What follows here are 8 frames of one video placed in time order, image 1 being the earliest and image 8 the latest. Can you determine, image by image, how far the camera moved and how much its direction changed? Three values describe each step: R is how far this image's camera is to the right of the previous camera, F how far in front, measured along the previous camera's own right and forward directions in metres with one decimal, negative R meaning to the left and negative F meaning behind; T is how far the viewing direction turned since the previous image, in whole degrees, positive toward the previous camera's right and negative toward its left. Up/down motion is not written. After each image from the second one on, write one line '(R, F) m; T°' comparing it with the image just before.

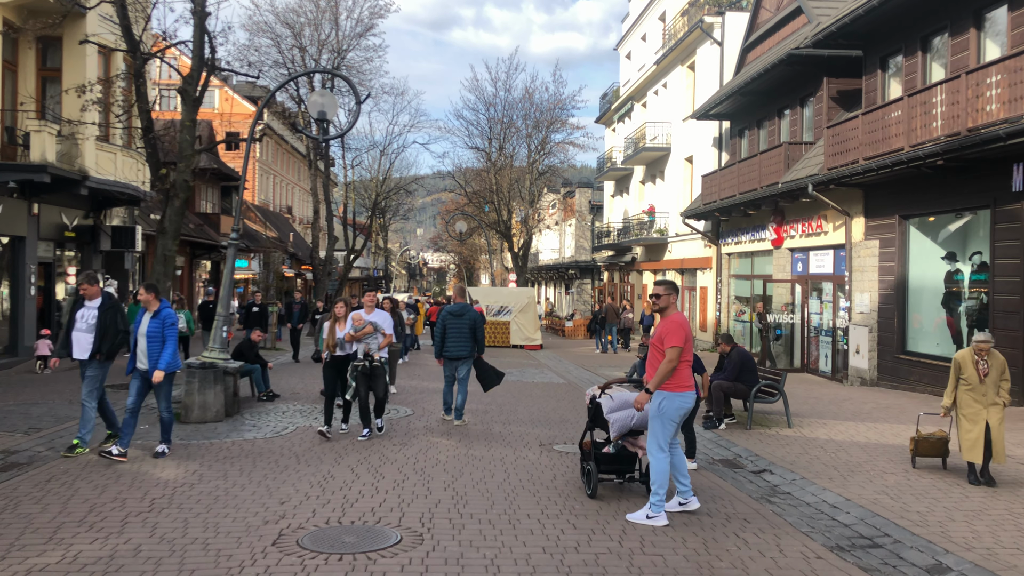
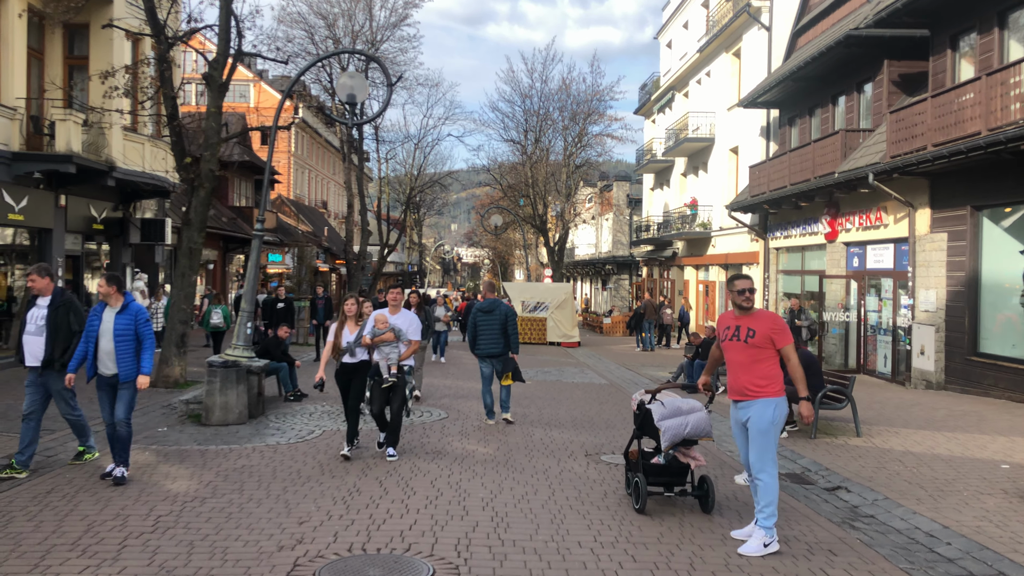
(-0.1, +0.8) m; -2°
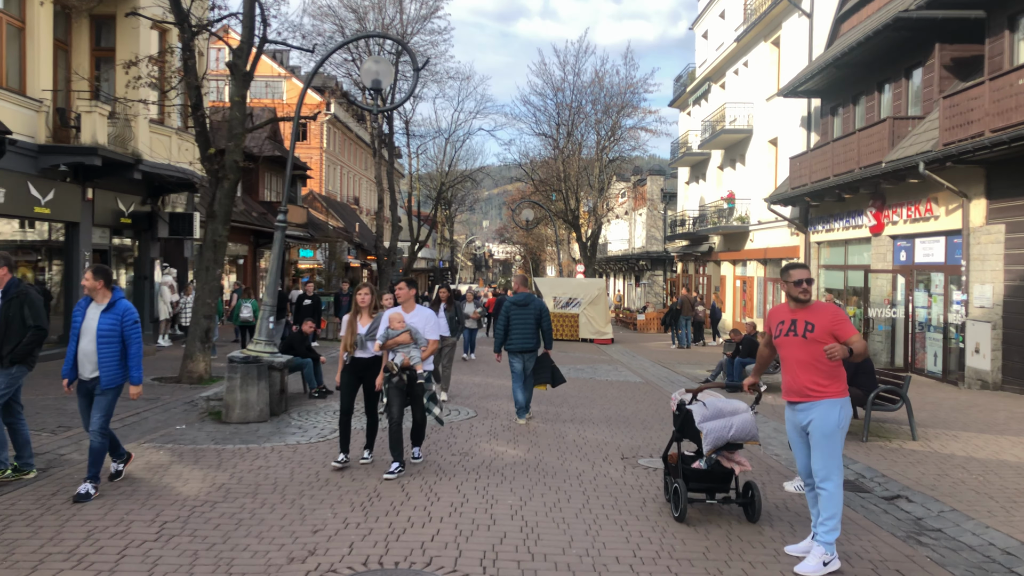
(0.0, +0.5) m; -2°
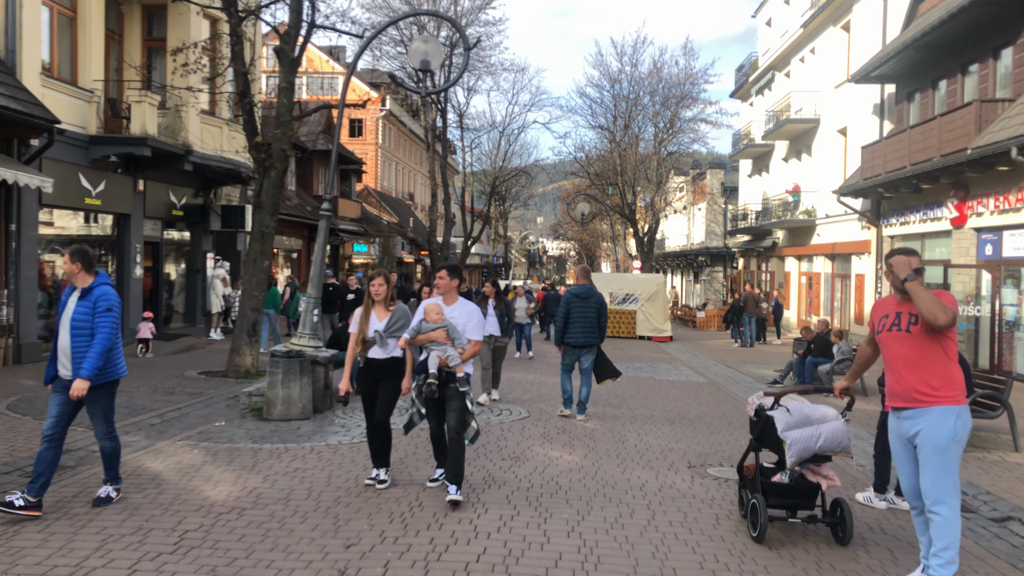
(0.0, +0.6) m; -4°
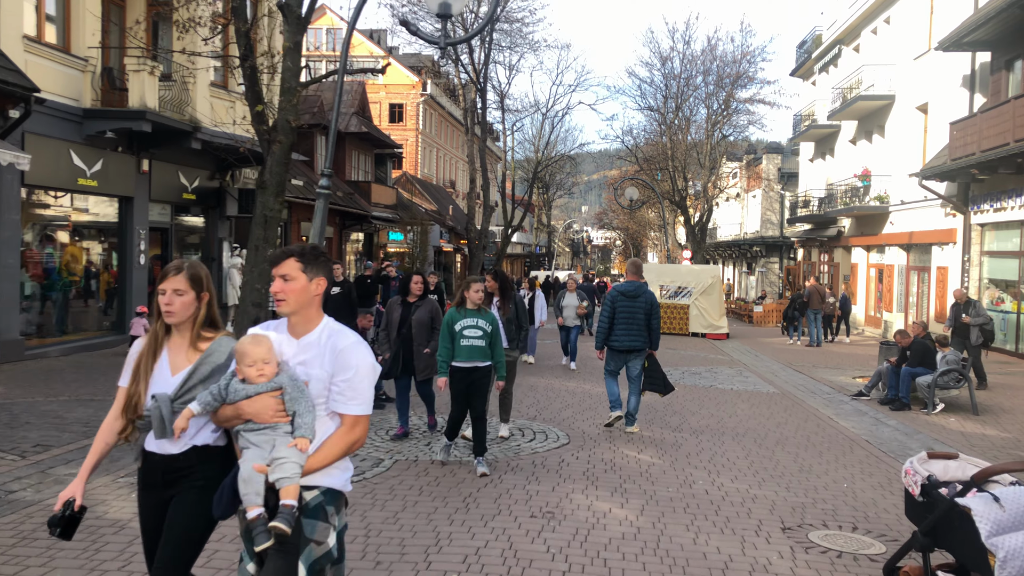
(+0.1, +1.8) m; -3°
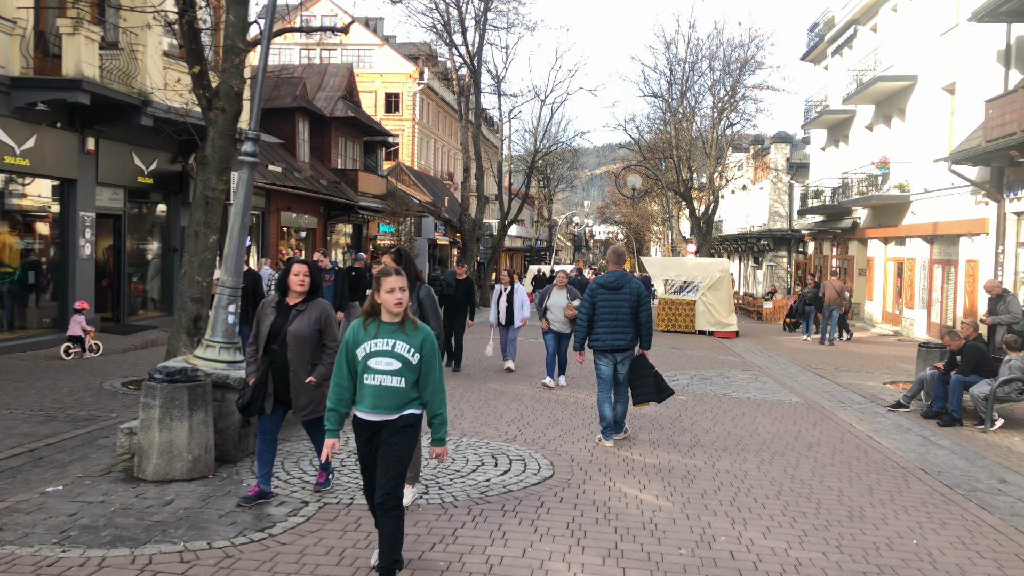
(+0.2, +1.6) m; 0°
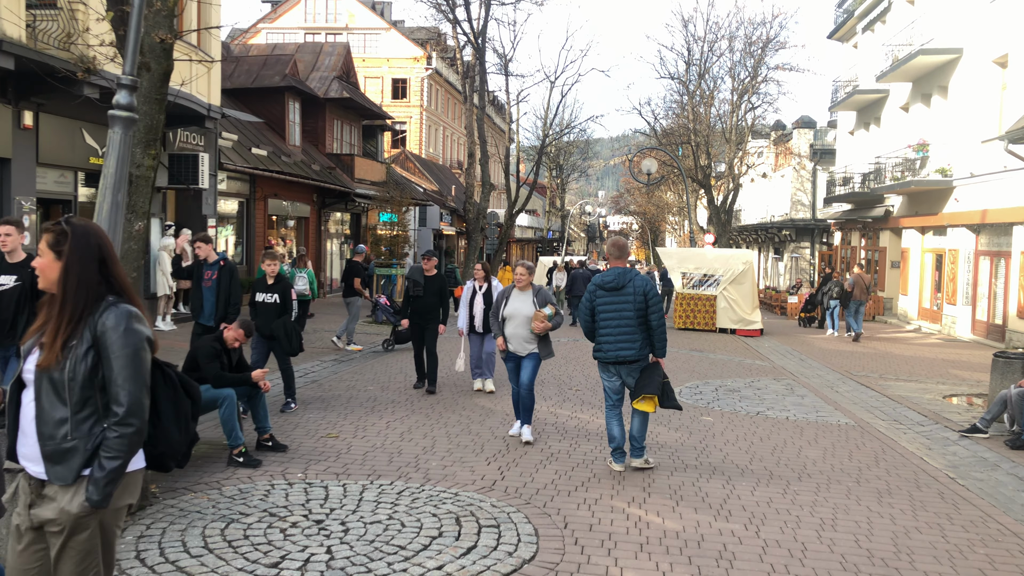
(+0.2, +1.8) m; -1°
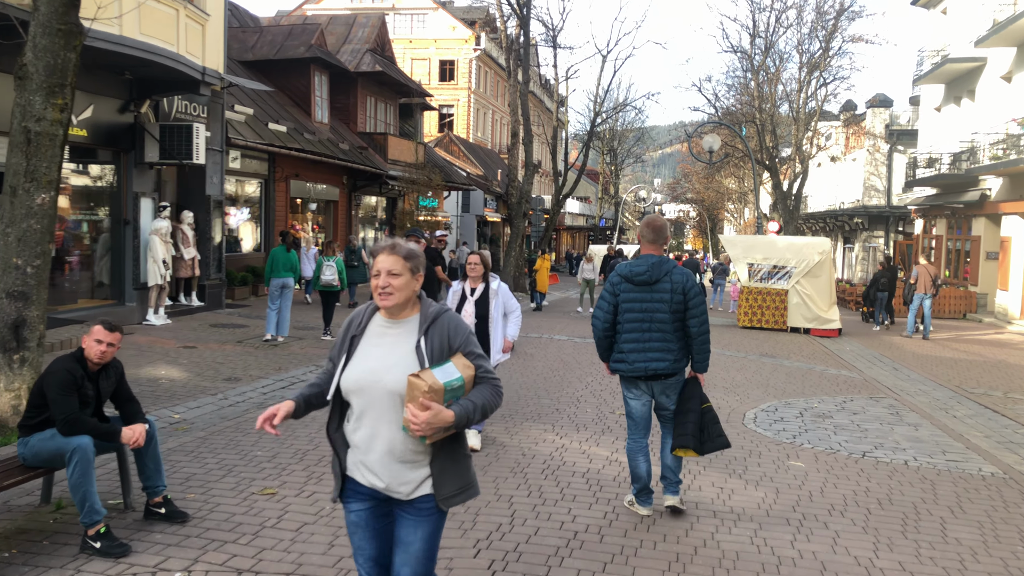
(+0.3, +2.2) m; -4°
